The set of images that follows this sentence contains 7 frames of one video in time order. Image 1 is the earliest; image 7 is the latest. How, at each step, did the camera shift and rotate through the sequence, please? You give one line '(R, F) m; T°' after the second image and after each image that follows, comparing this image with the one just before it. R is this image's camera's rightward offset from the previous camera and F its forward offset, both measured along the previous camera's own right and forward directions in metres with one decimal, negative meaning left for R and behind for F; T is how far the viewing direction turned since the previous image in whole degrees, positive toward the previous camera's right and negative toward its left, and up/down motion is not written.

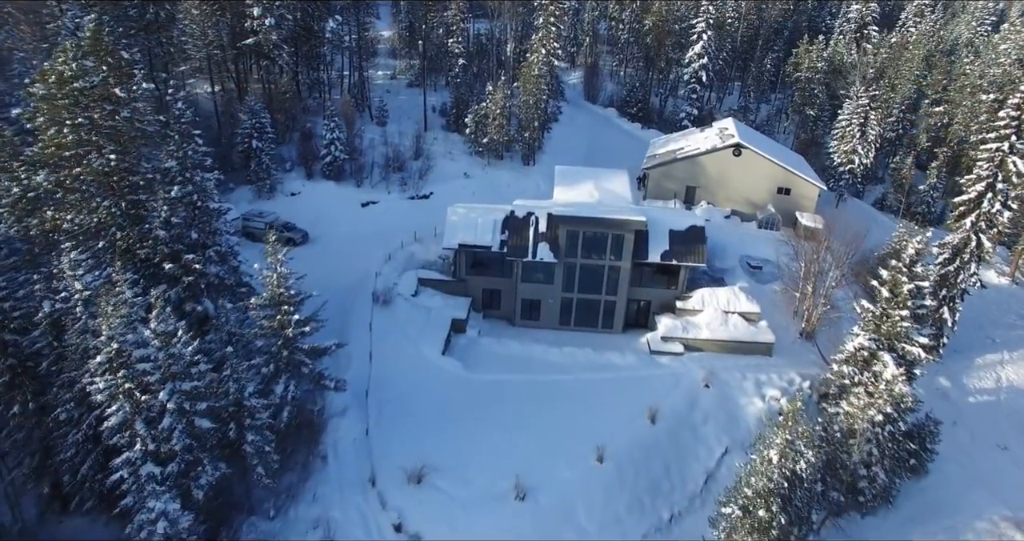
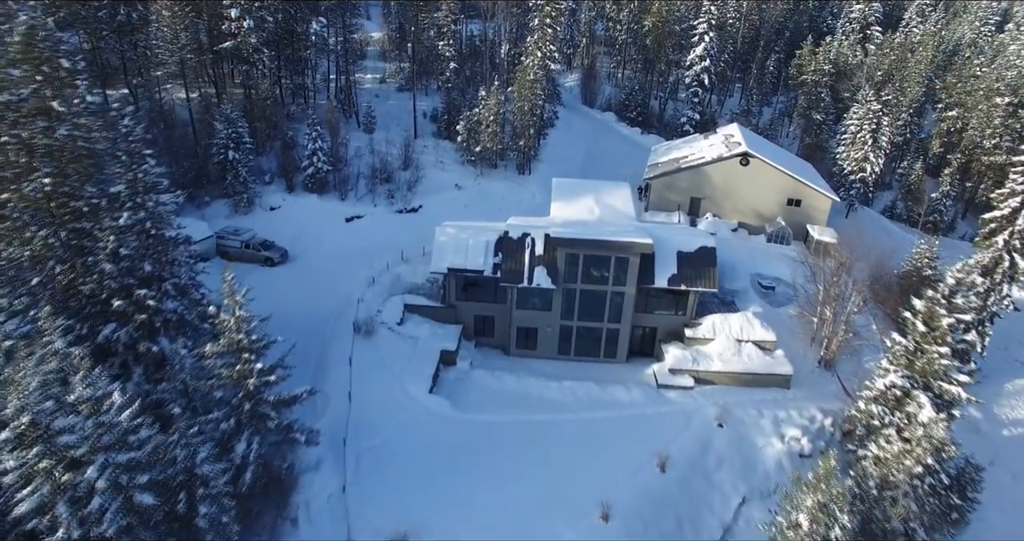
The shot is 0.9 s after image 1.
(+0.1, +2.4) m; 0°
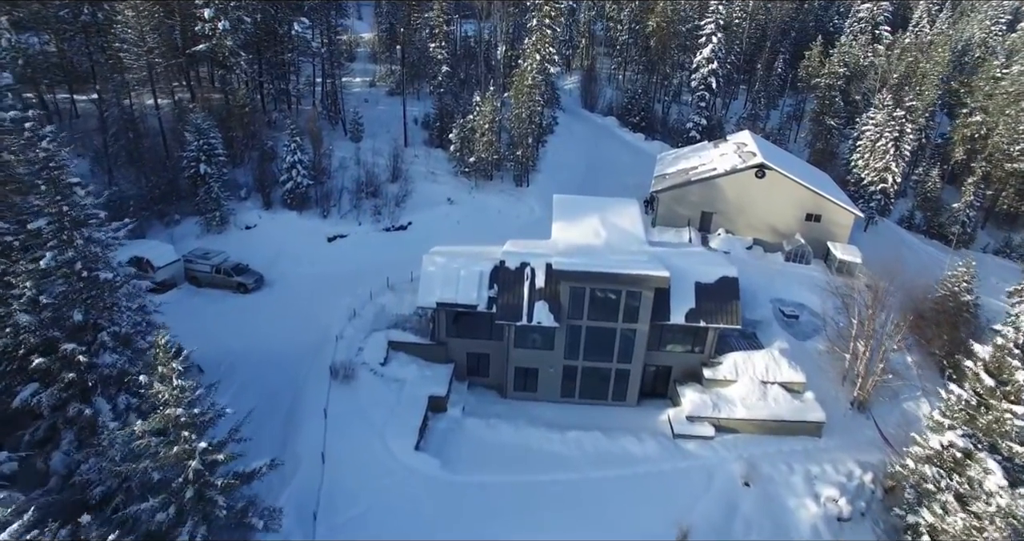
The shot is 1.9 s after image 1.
(0.0, +2.9) m; 0°
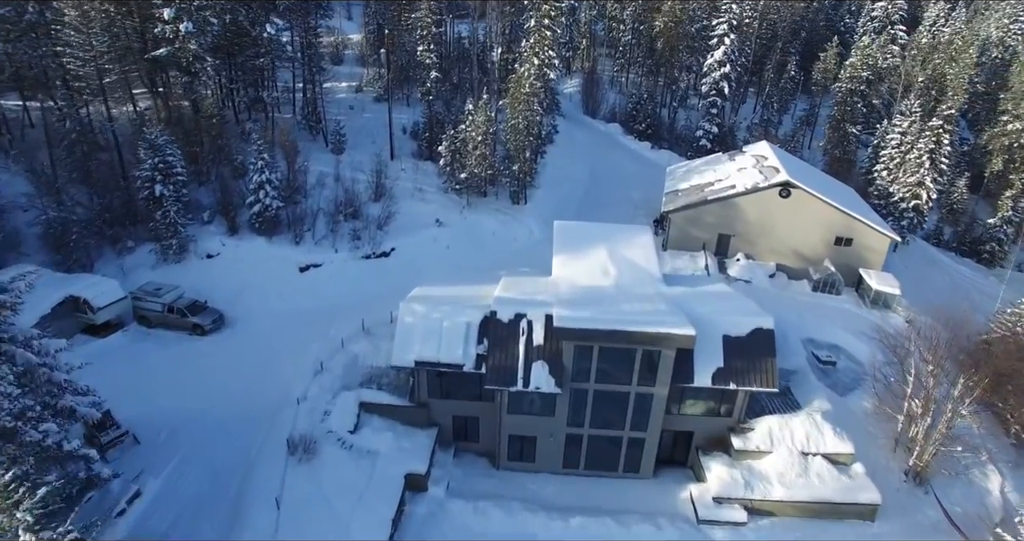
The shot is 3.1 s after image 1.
(+0.2, +3.7) m; 0°
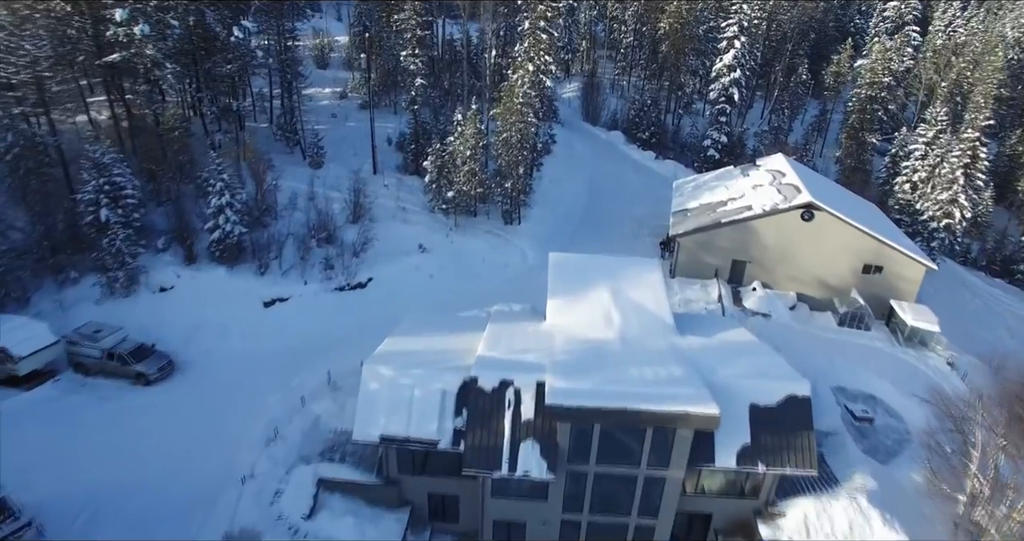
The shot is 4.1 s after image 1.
(+0.4, +3.3) m; 0°
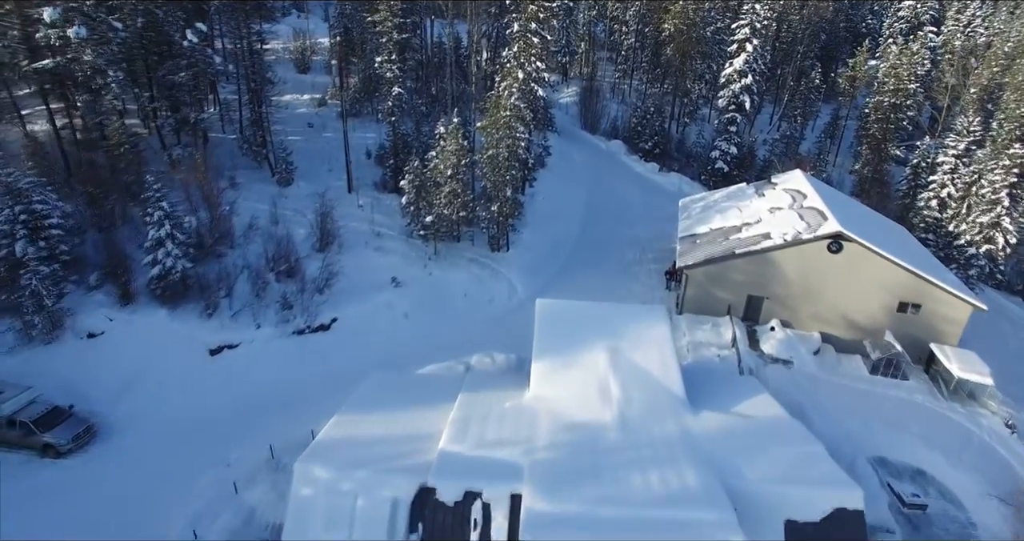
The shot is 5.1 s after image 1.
(+0.7, +3.6) m; 0°
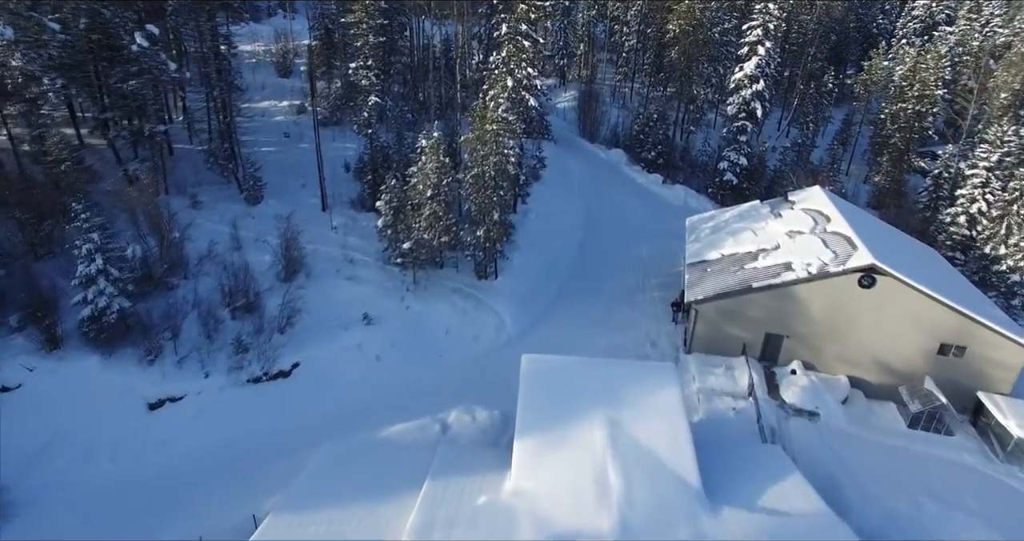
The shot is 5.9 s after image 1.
(+0.5, +3.1) m; 0°
